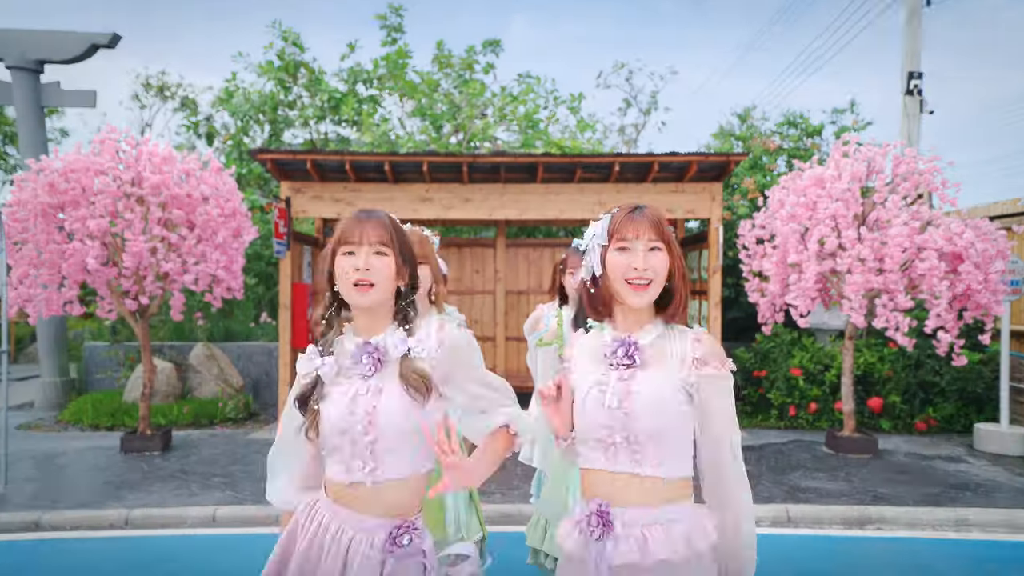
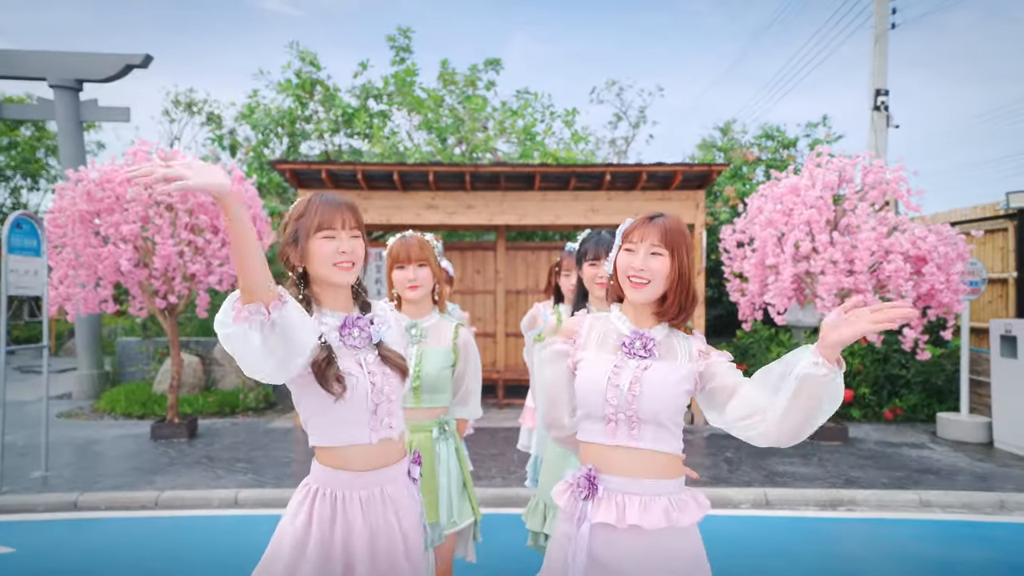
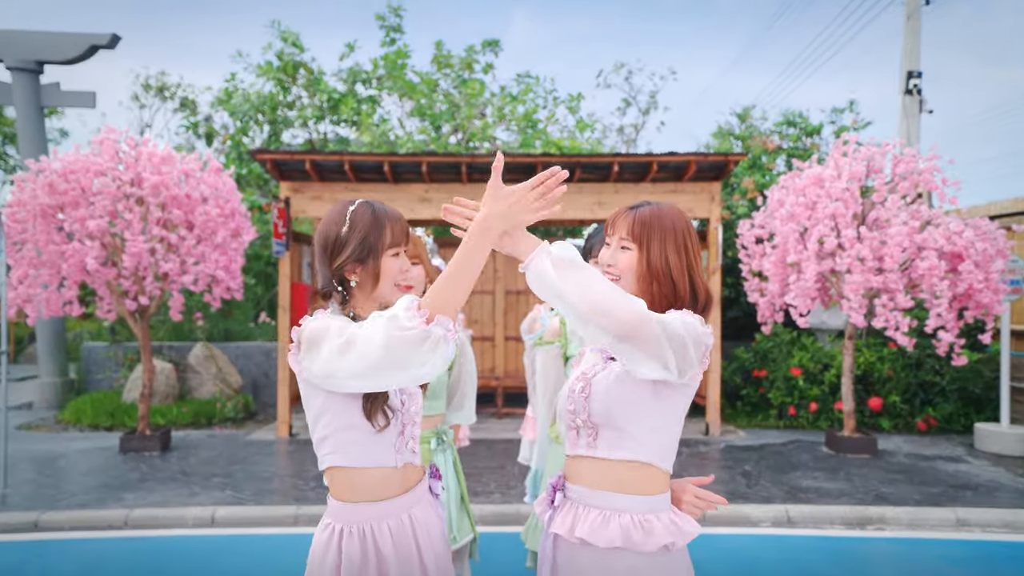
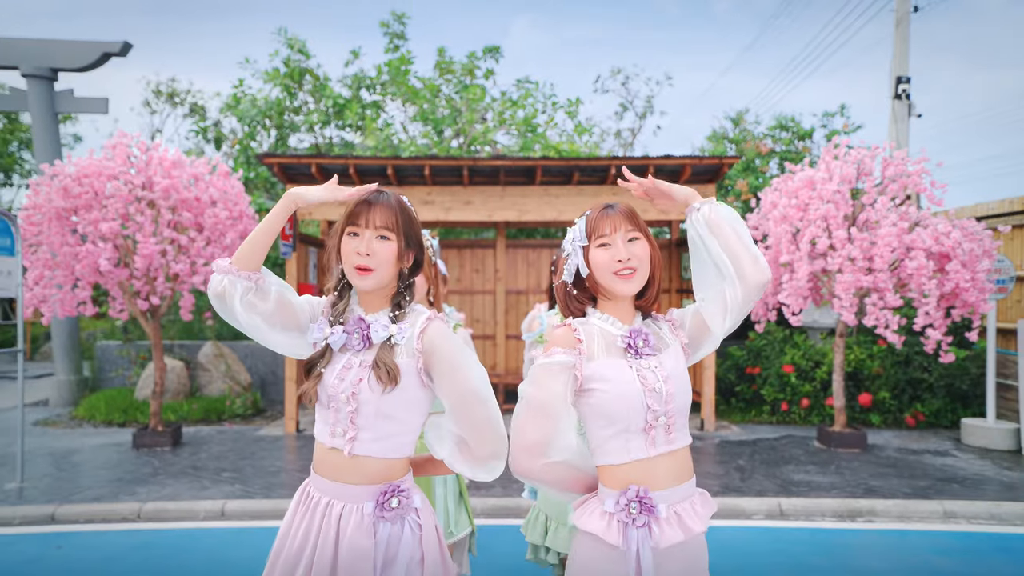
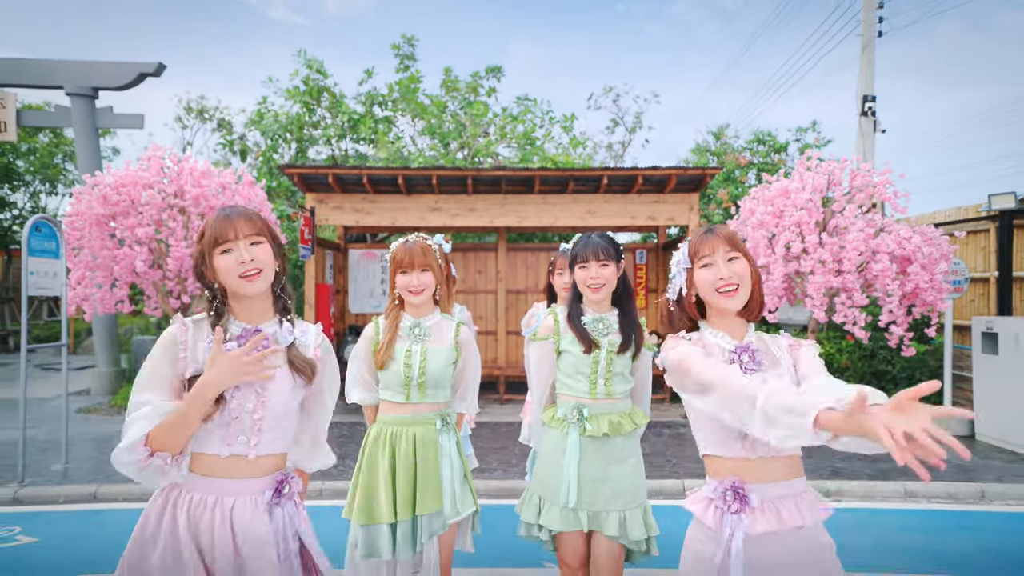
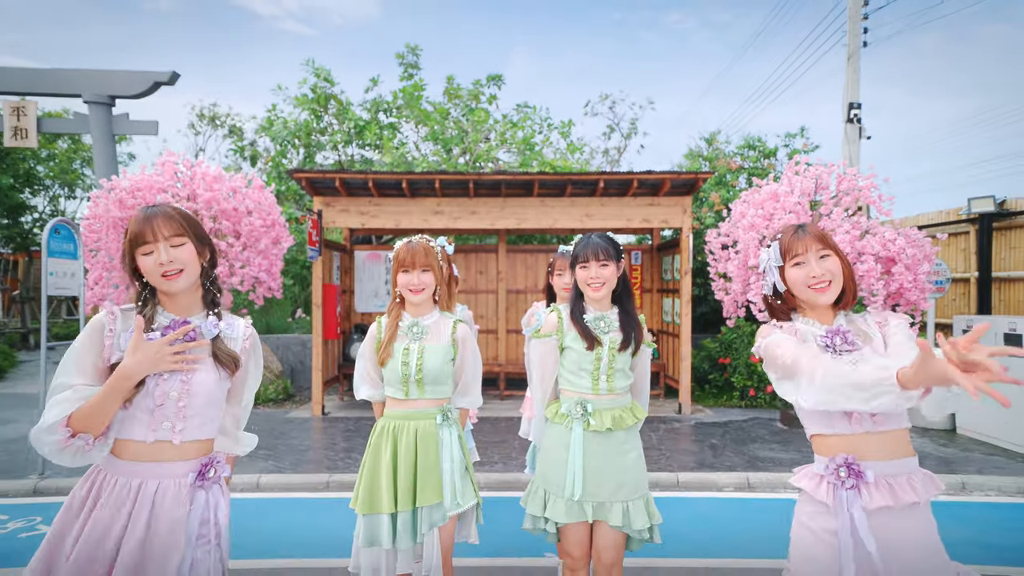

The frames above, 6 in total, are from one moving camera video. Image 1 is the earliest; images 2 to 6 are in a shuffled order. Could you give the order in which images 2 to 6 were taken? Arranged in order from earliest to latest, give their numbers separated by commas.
2, 3, 4, 5, 6
